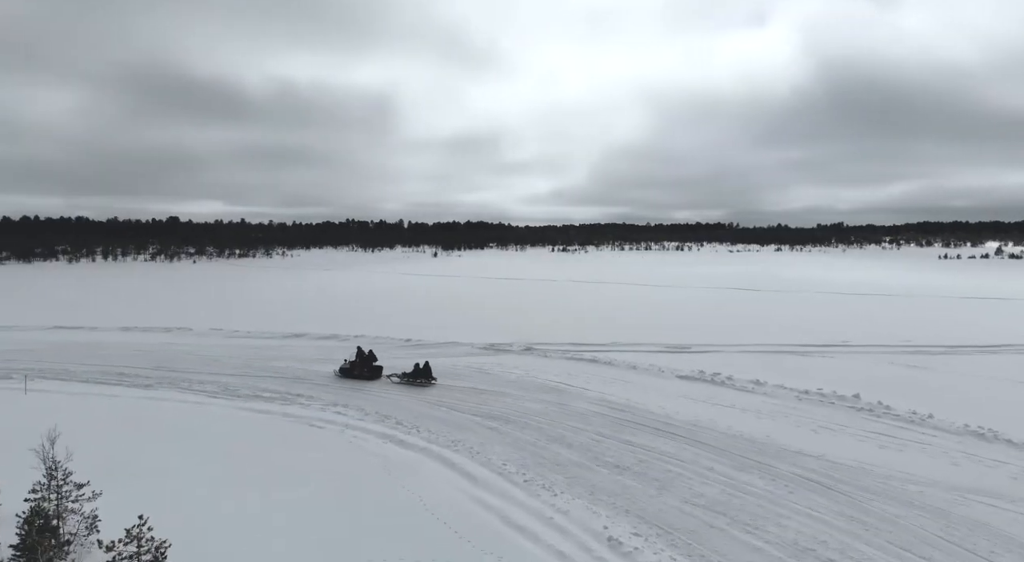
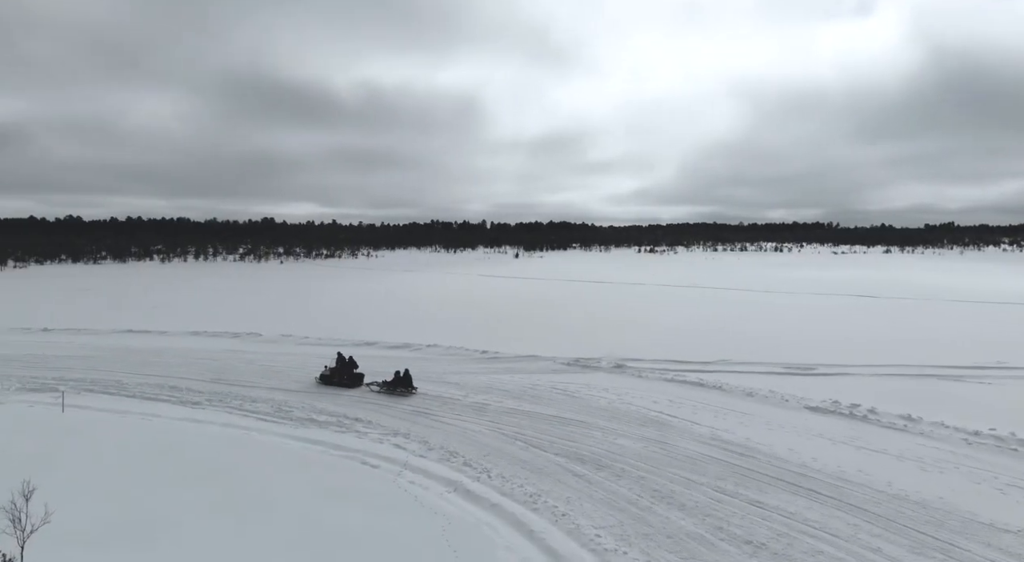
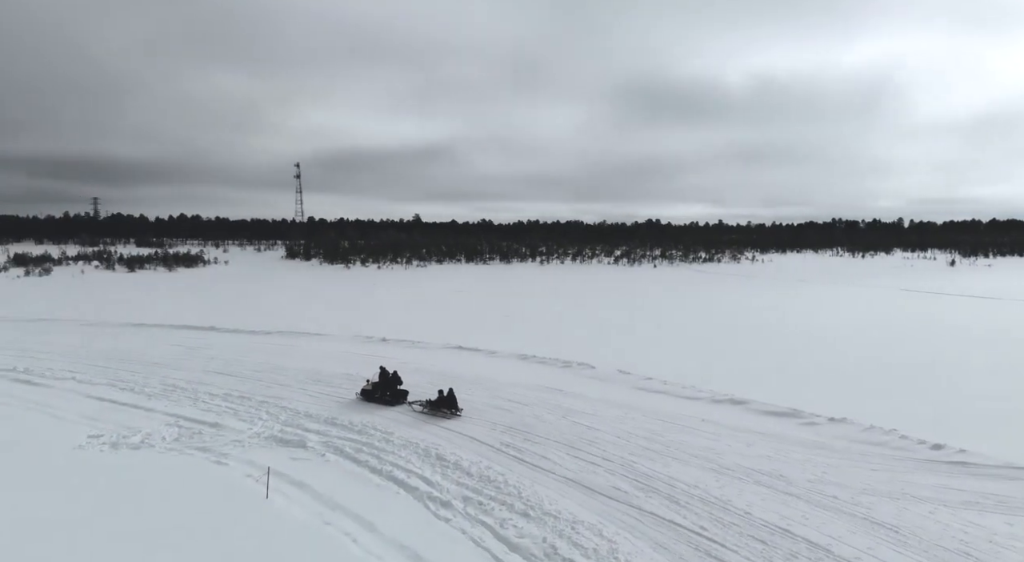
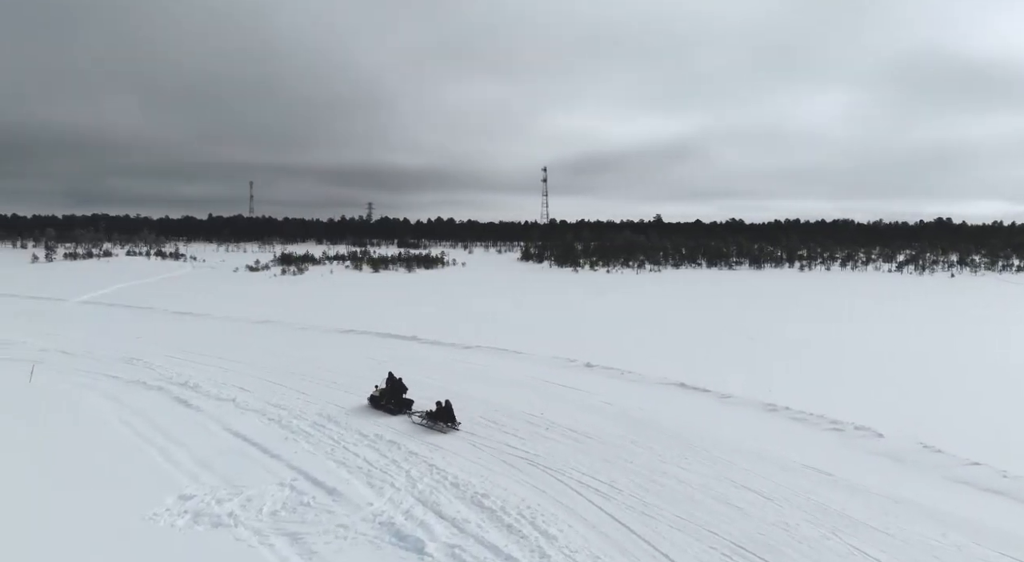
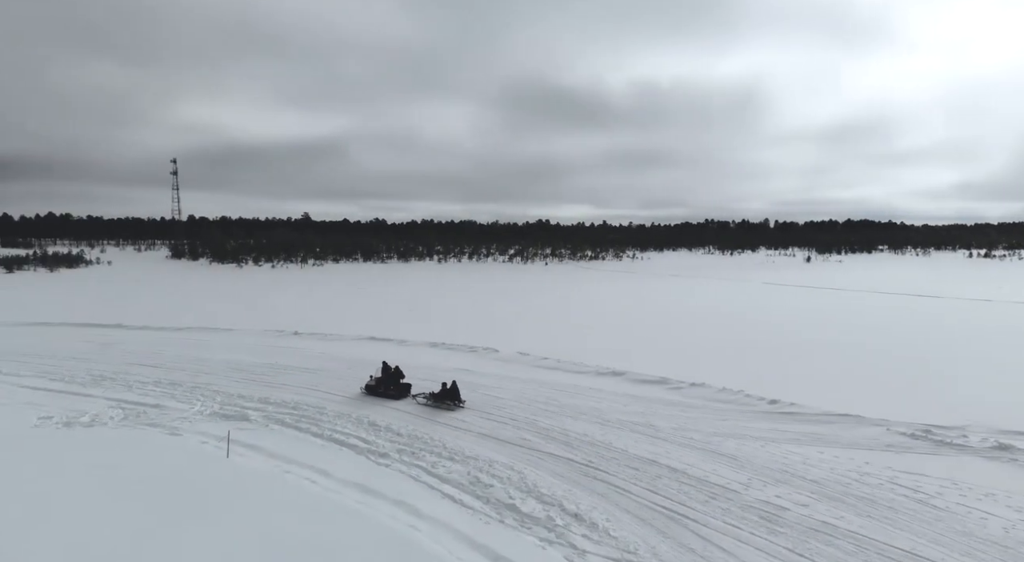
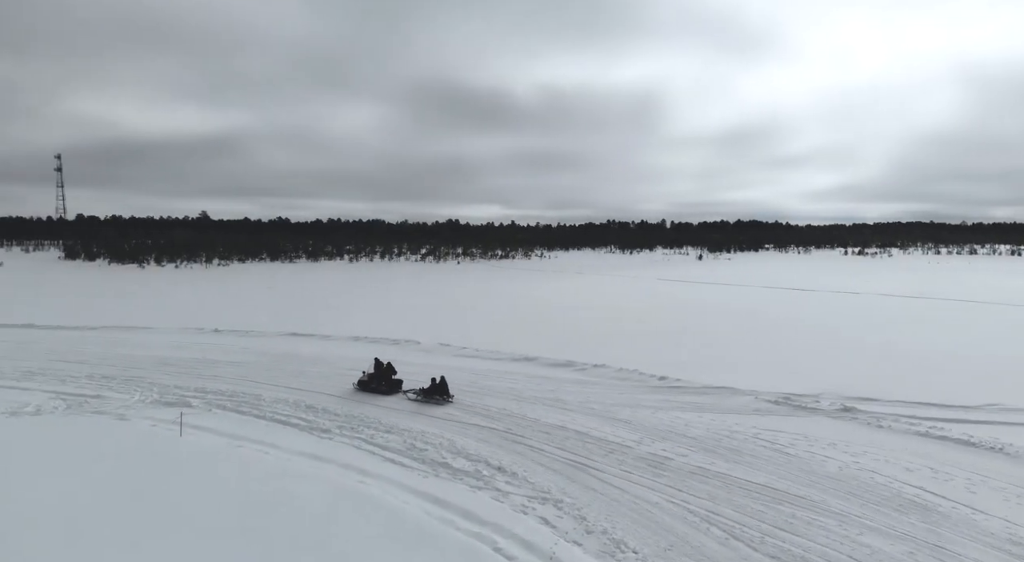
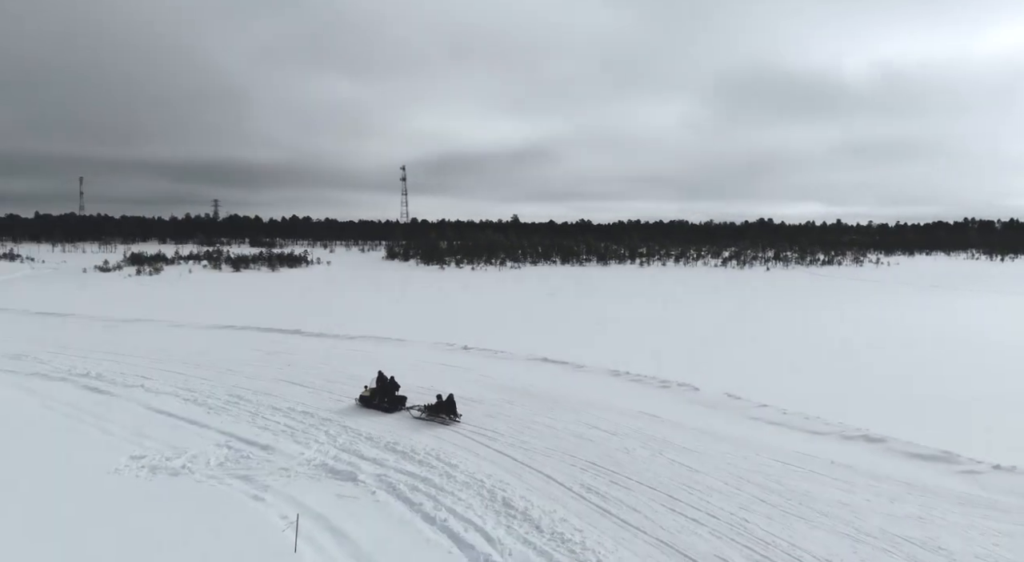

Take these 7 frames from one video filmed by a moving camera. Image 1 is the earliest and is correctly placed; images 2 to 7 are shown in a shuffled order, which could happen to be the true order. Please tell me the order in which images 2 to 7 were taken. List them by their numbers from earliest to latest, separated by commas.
2, 6, 5, 3, 7, 4
